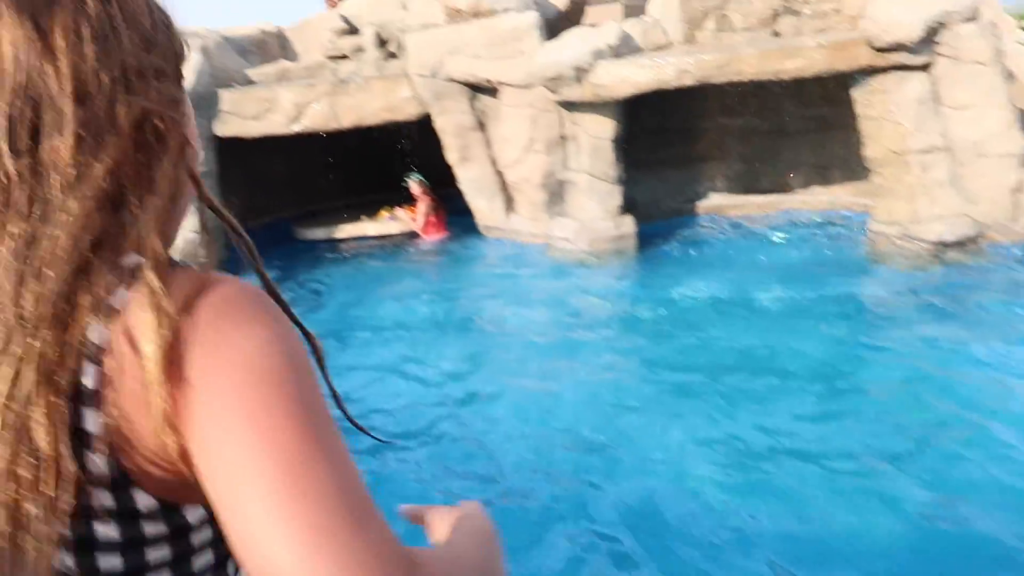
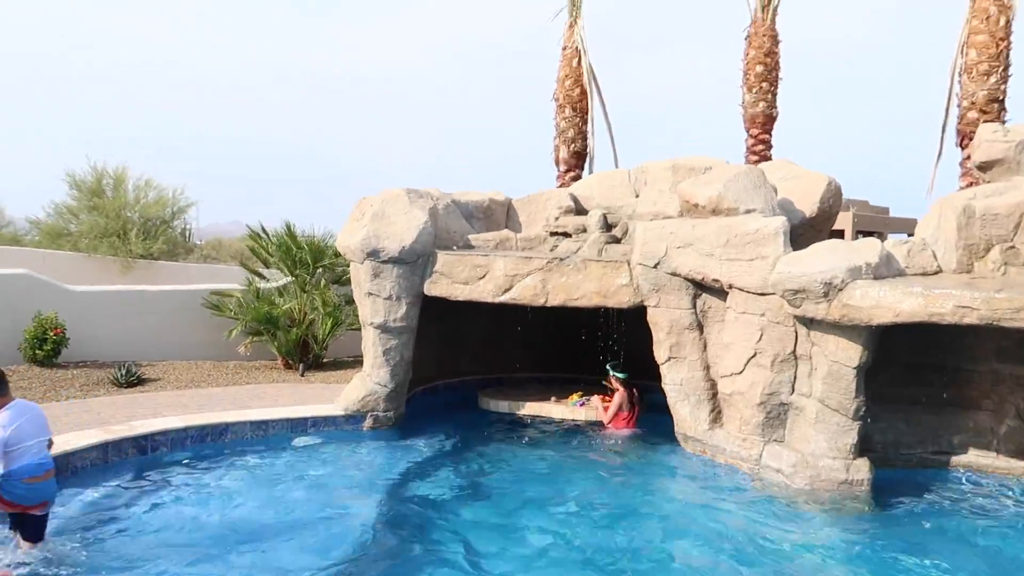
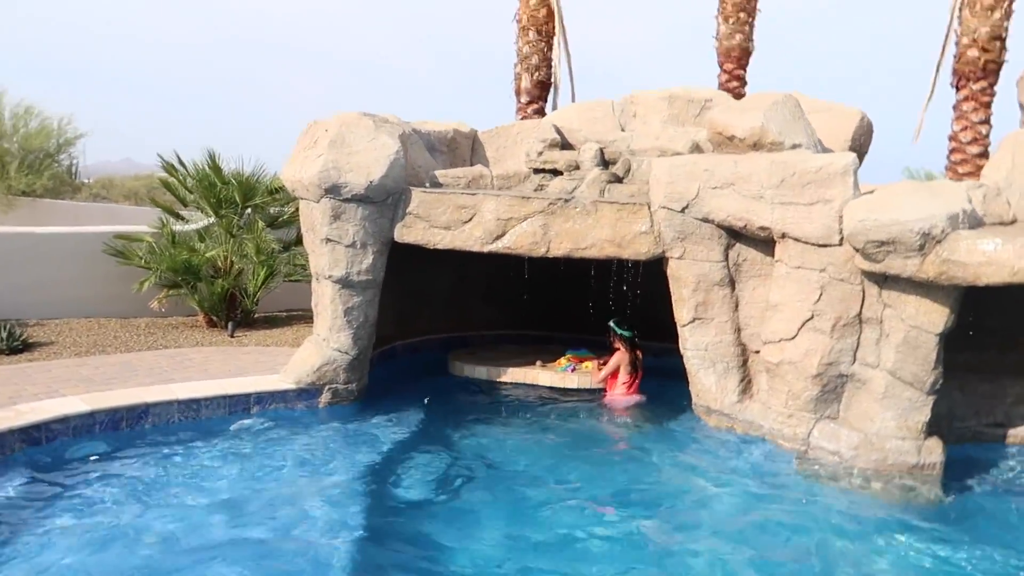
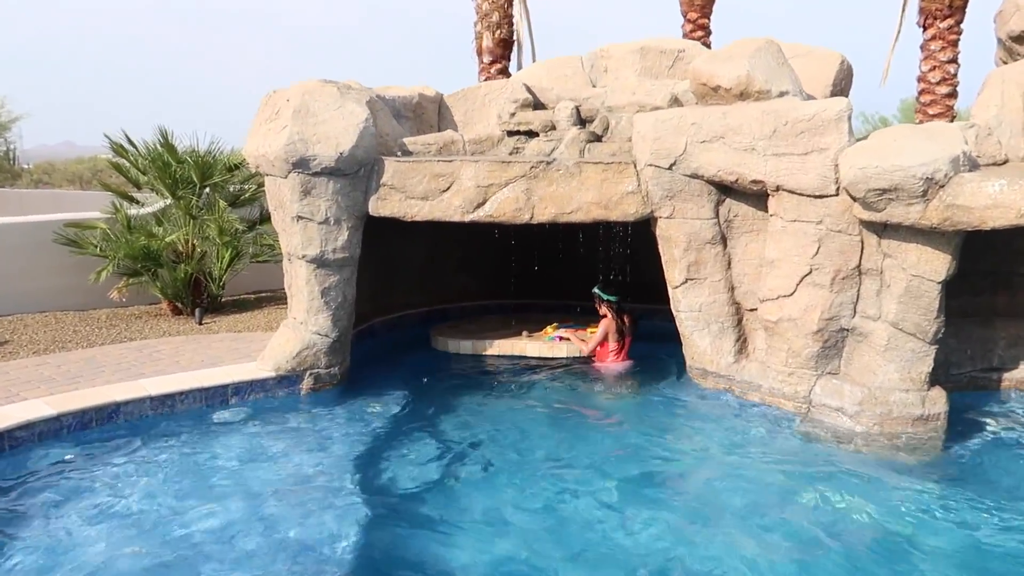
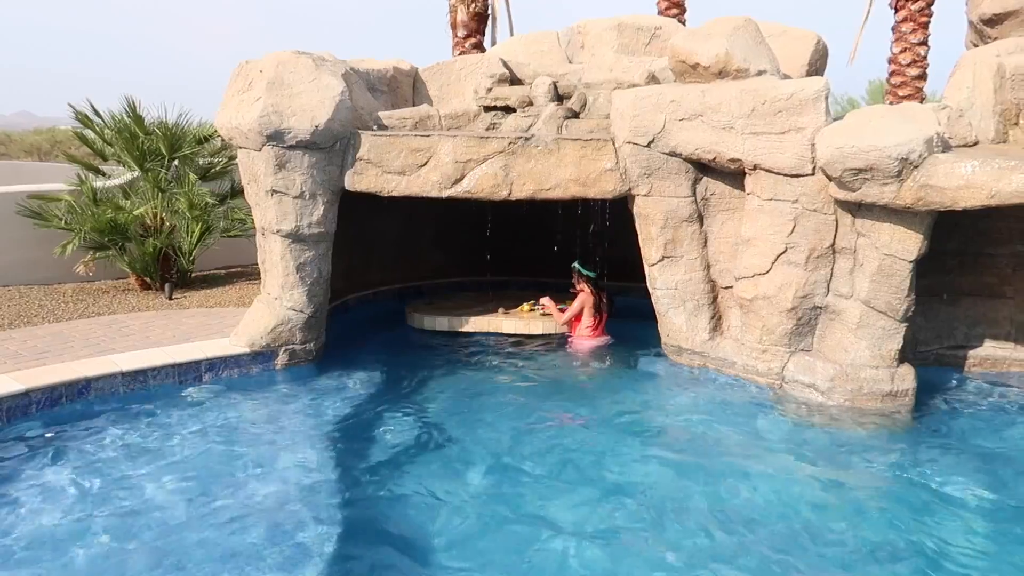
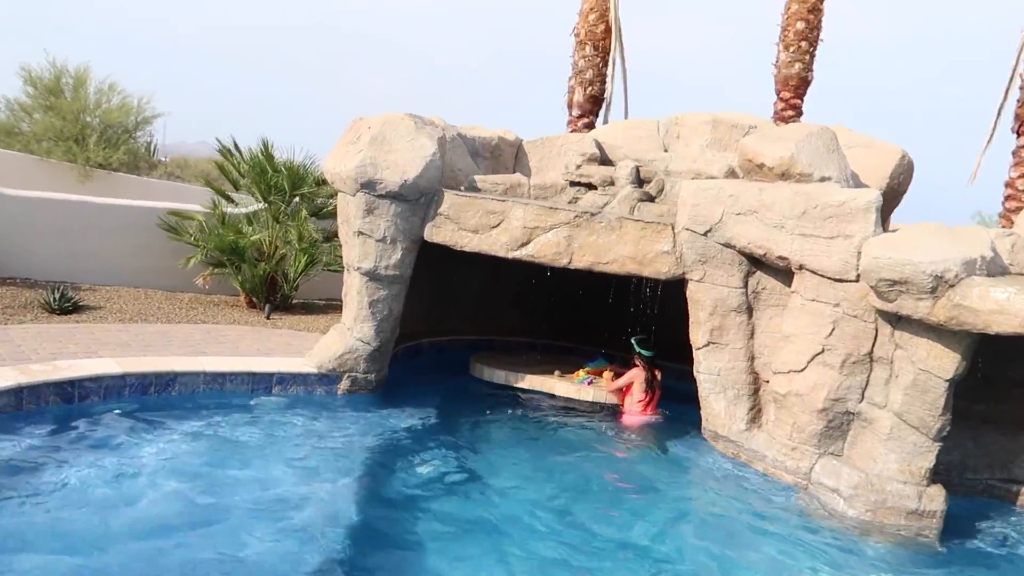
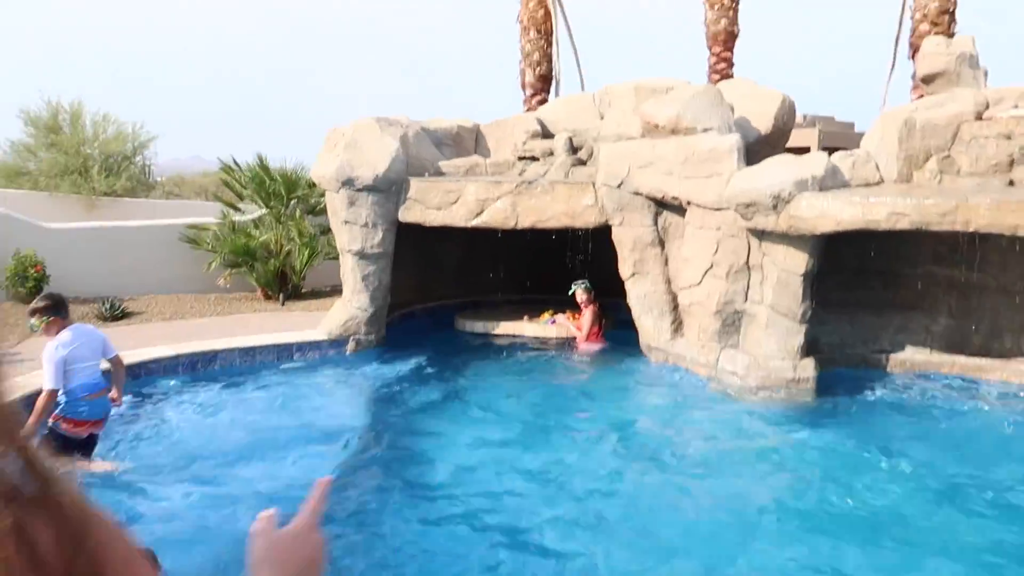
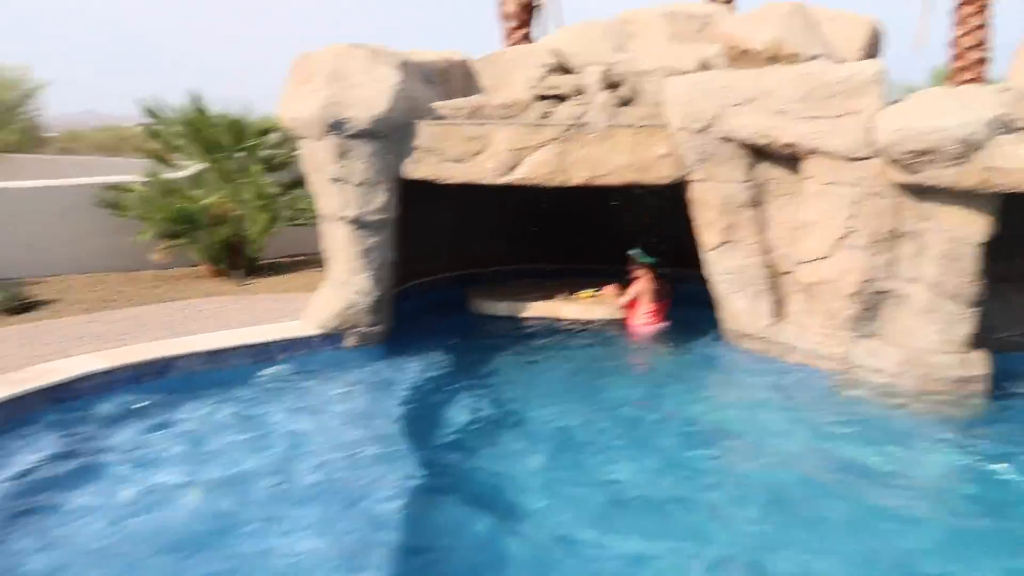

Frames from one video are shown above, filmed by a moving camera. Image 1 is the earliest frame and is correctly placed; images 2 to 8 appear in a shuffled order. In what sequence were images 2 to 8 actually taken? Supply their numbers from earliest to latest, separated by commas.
7, 2, 6, 3, 4, 5, 8
